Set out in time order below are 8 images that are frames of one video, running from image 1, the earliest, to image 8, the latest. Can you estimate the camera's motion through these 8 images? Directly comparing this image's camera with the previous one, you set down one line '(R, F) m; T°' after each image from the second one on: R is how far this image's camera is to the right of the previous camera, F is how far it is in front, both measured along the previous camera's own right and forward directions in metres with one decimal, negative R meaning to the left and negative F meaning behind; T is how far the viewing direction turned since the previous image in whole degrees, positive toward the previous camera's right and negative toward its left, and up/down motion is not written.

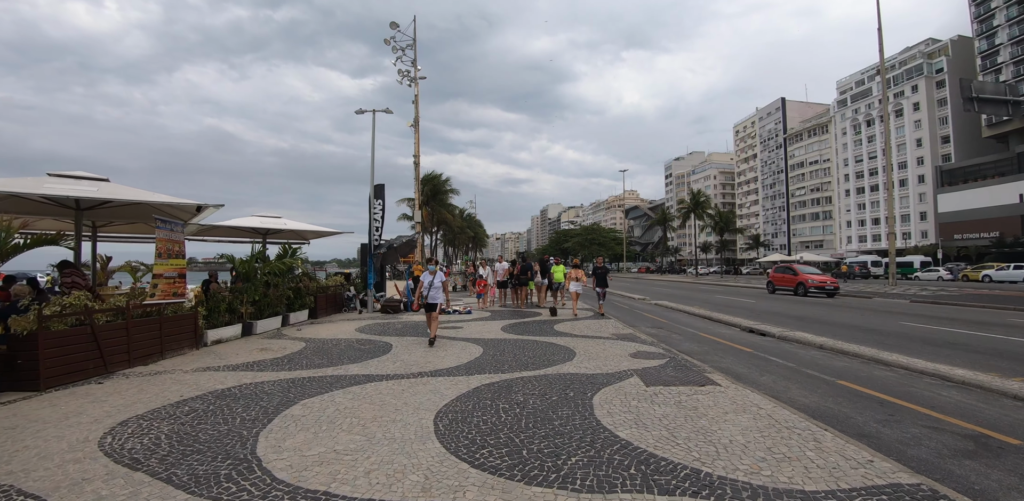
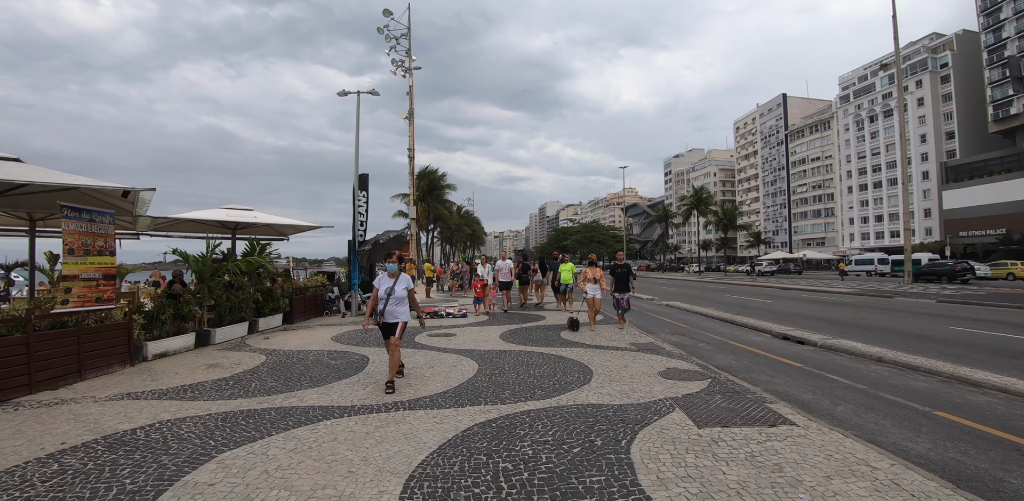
(-0.1, +1.6) m; 0°
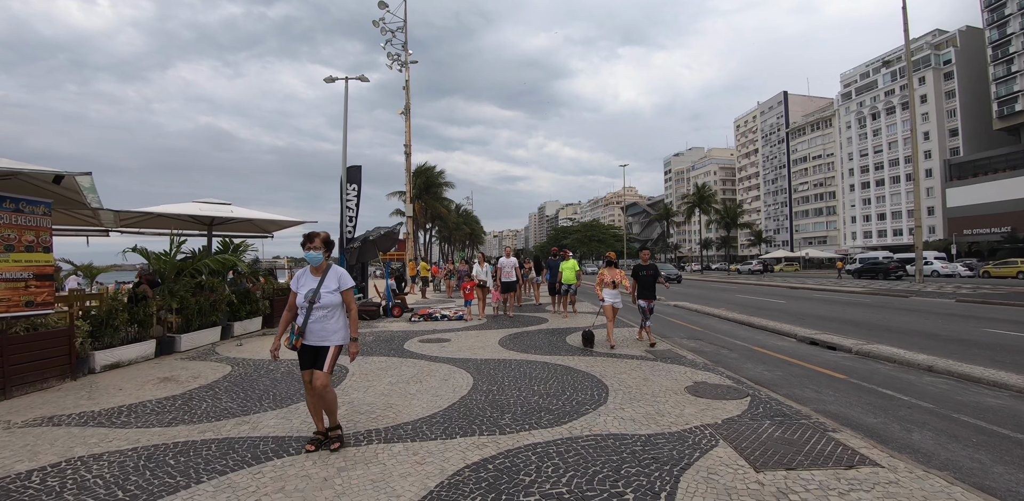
(0.0, +1.0) m; 0°
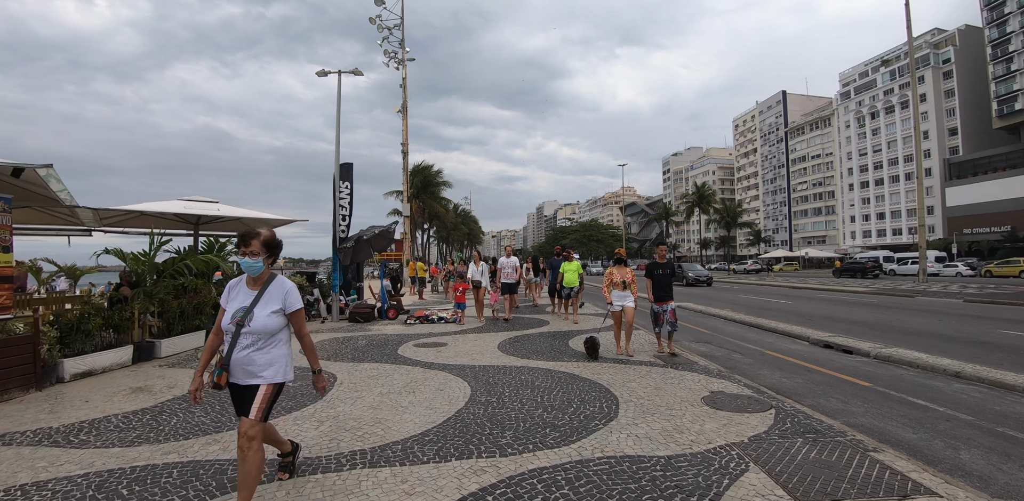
(0.0, +0.5) m; 0°
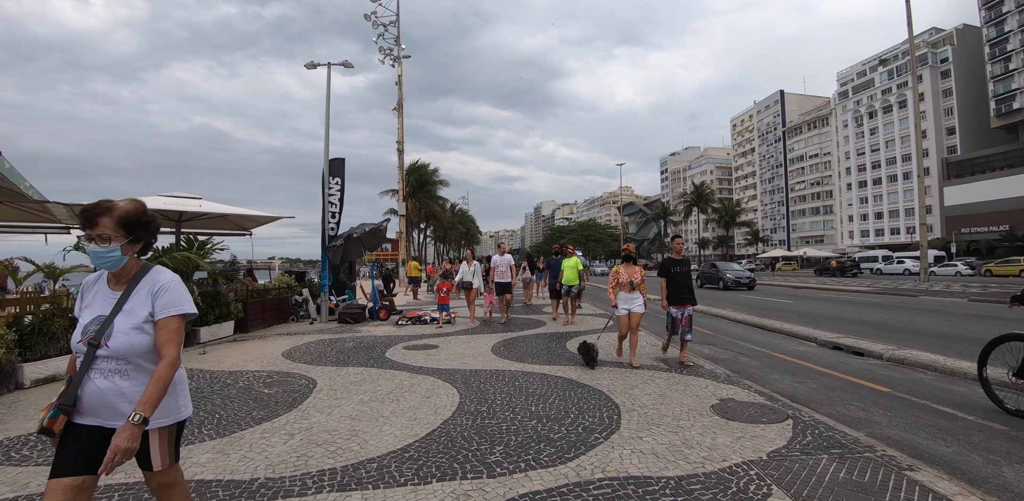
(+0.1, +0.4) m; 0°
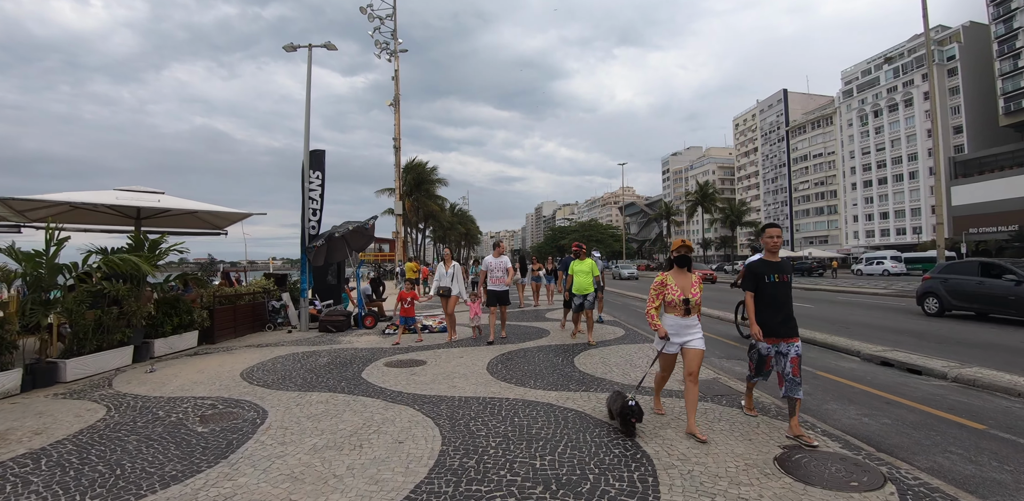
(0.0, +1.2) m; 0°
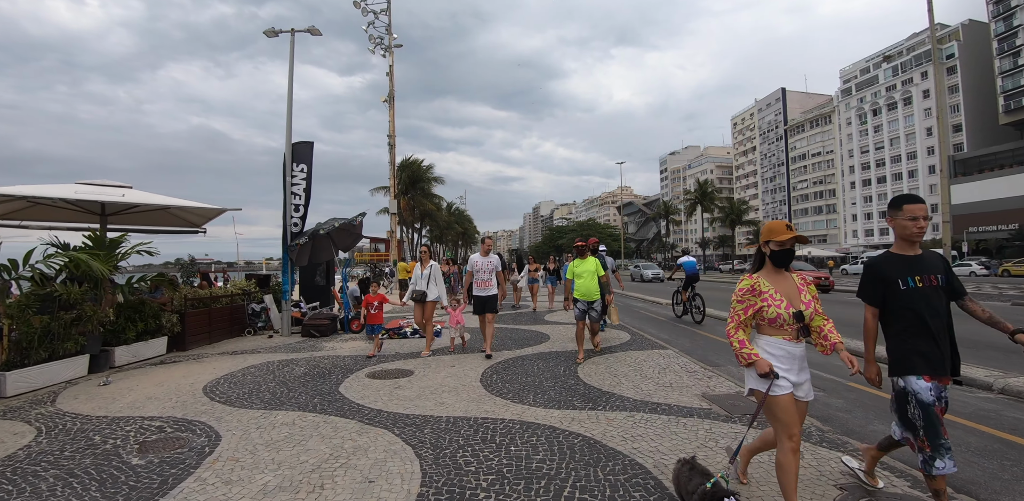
(0.0, +0.7) m; 0°
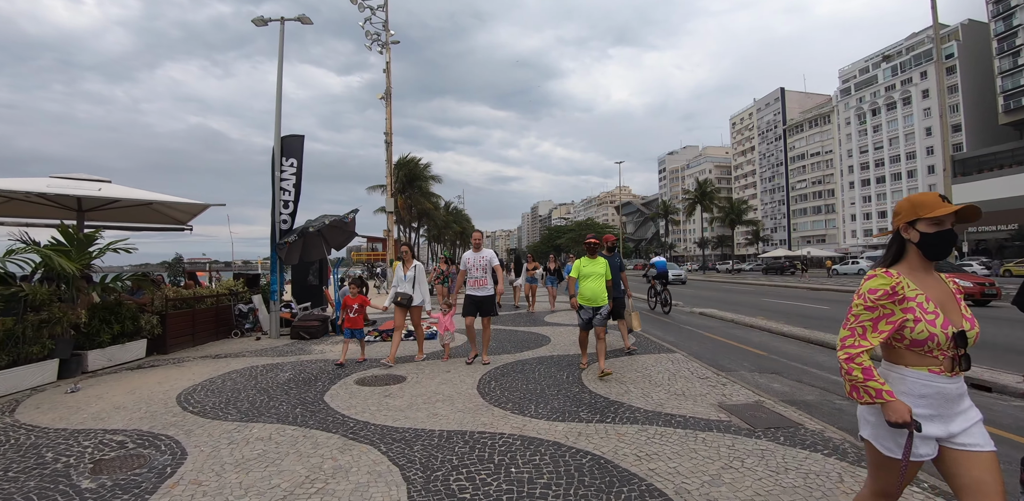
(0.0, +0.4) m; 0°
